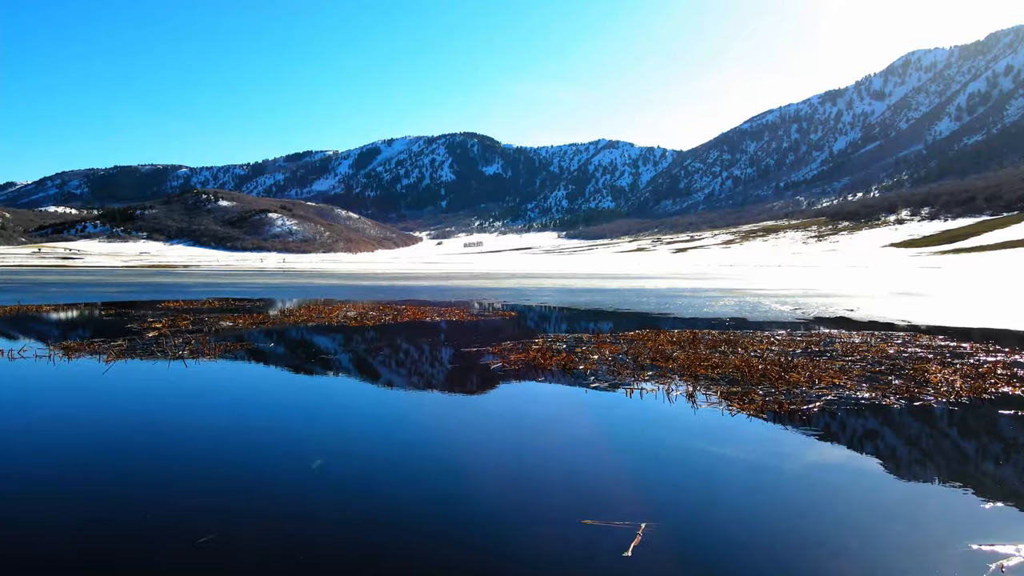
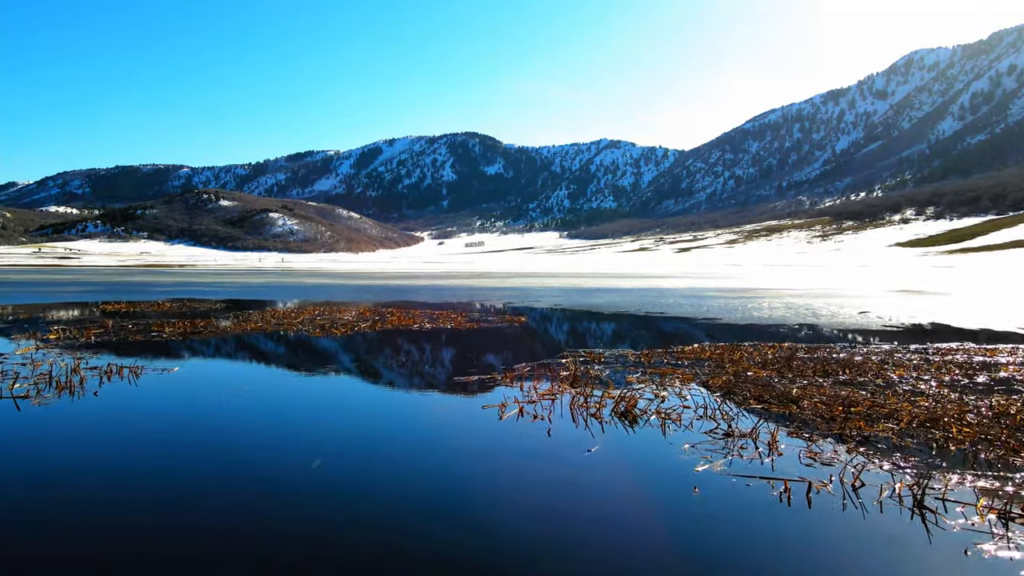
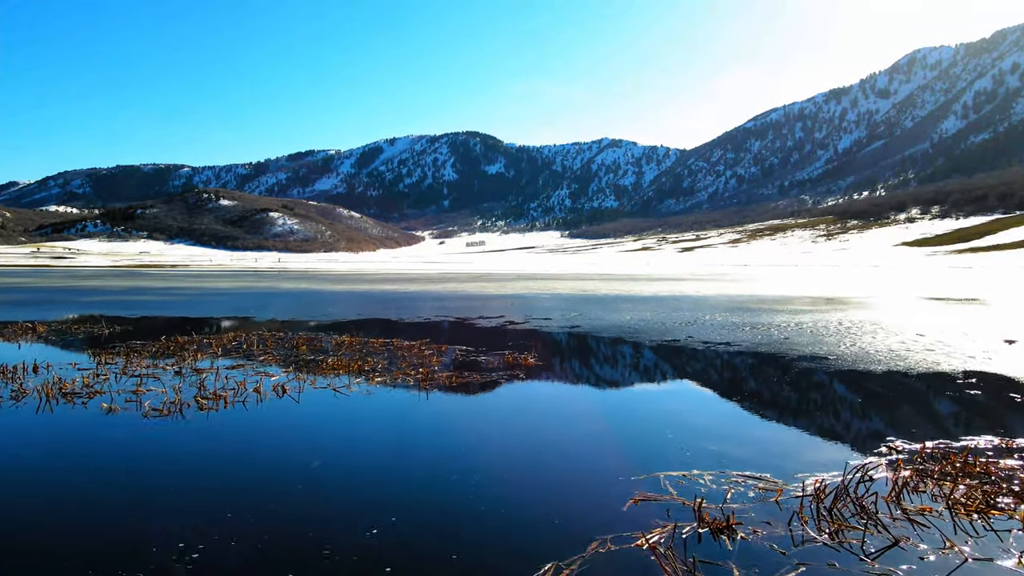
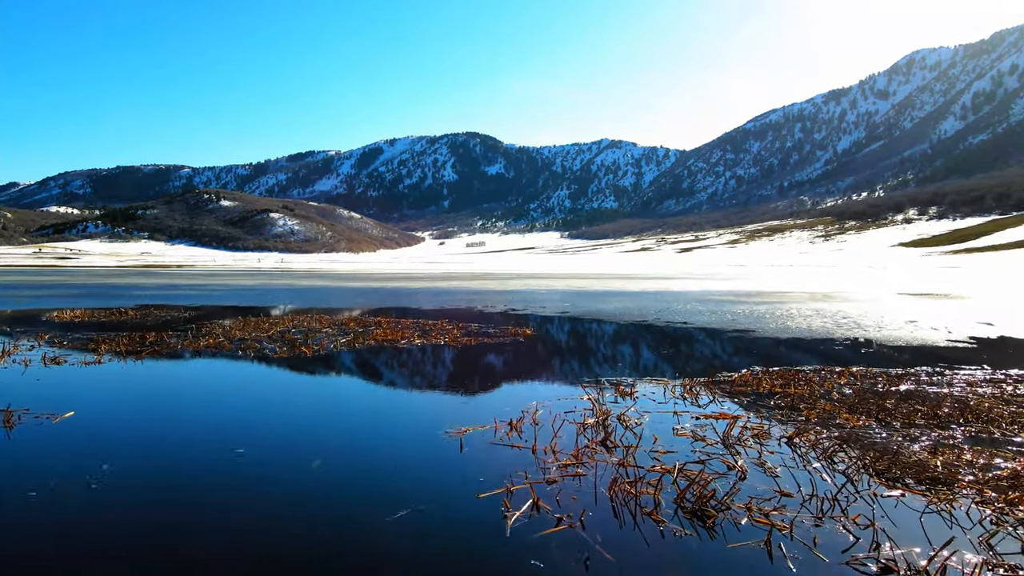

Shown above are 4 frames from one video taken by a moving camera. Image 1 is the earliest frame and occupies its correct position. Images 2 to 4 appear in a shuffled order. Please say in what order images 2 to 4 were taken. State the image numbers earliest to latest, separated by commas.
2, 4, 3
